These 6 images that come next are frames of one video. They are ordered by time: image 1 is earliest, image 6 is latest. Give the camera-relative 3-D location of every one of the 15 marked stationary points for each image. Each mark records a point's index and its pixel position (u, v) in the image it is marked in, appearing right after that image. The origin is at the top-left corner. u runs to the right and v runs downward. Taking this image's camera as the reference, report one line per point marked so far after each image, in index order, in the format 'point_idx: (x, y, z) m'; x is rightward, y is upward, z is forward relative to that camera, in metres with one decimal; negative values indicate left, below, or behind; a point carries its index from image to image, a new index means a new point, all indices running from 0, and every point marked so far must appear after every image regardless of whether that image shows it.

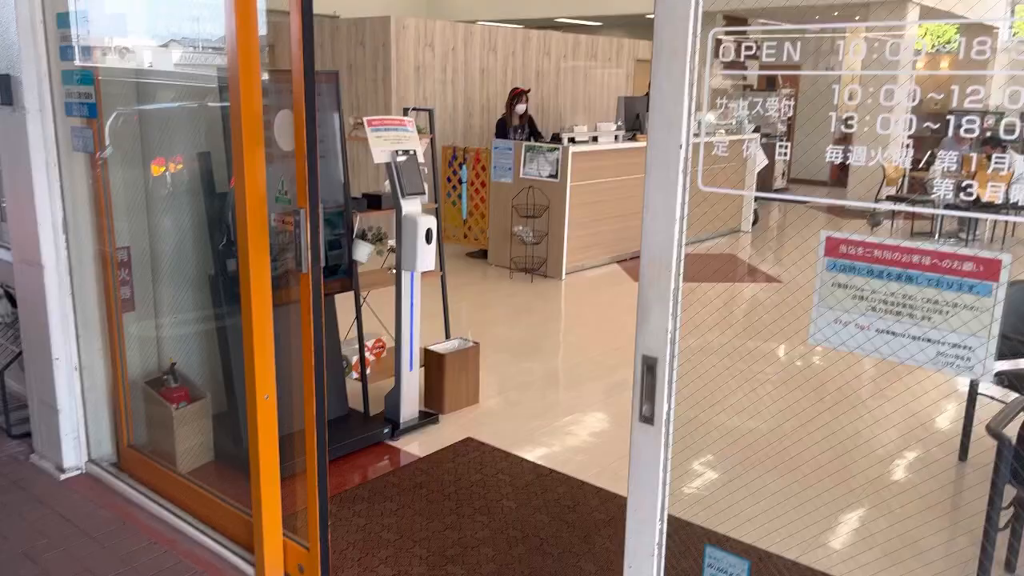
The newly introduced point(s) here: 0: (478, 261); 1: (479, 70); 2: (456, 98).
0: (-0.3, +0.2, +6.4) m
1: (-0.3, +2.0, +7.4) m
2: (-0.5, +1.7, +7.3) m
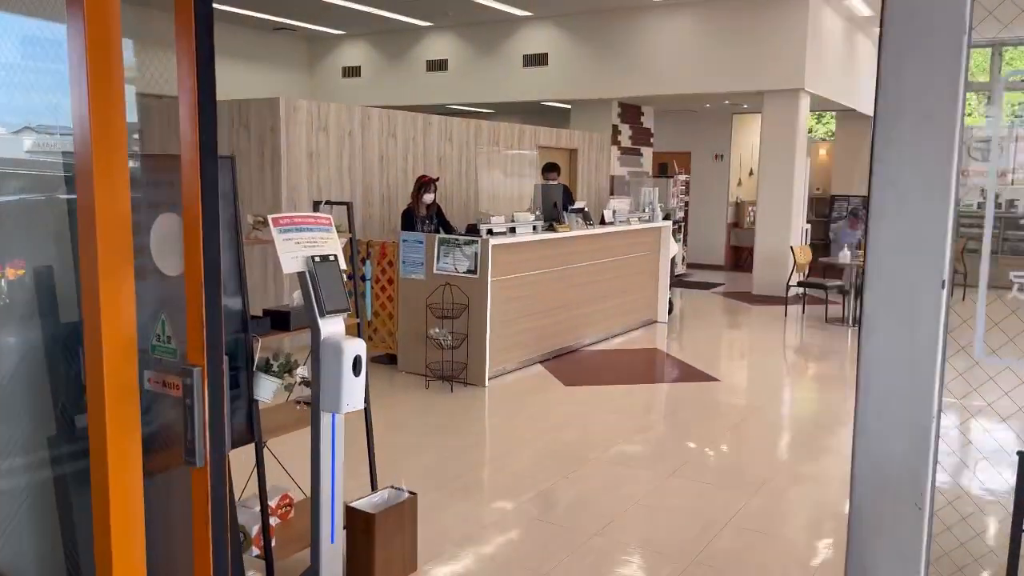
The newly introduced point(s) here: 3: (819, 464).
0: (-0.9, -0.6, +5.6) m
1: (-1.1, +1.1, +6.8) m
2: (-1.3, +0.8, +6.6) m
3: (+1.8, -1.0, +4.6) m
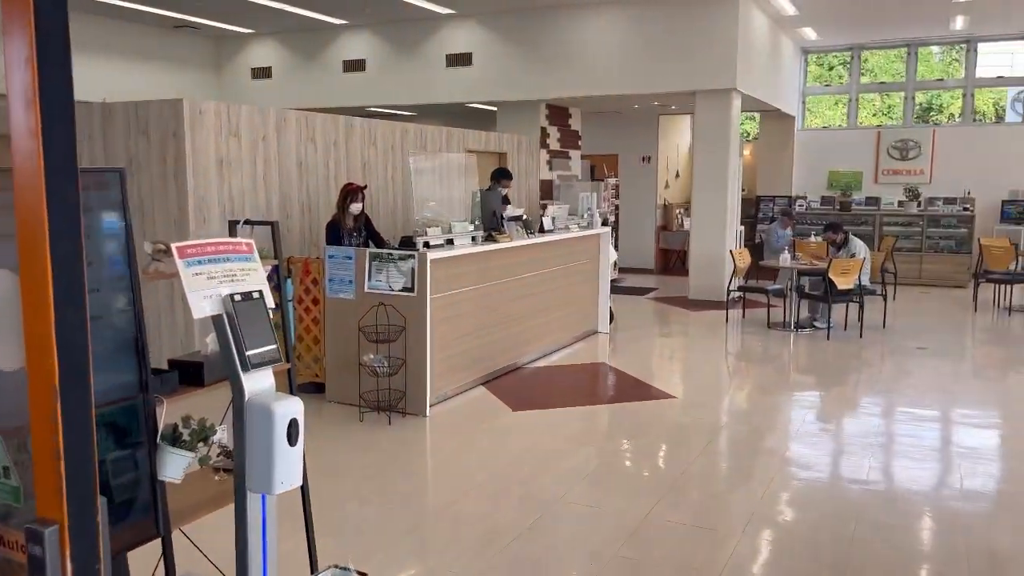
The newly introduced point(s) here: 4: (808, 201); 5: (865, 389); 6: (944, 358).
0: (-1.3, -0.7, +5.1) m
1: (-1.7, +1.0, +6.3) m
2: (-1.8, +0.7, +6.1) m
3: (+1.5, -1.0, +4.3) m
4: (+4.4, +1.3, +12.1) m
5: (+2.8, -0.8, +6.4) m
6: (+3.9, -0.6, +7.3) m
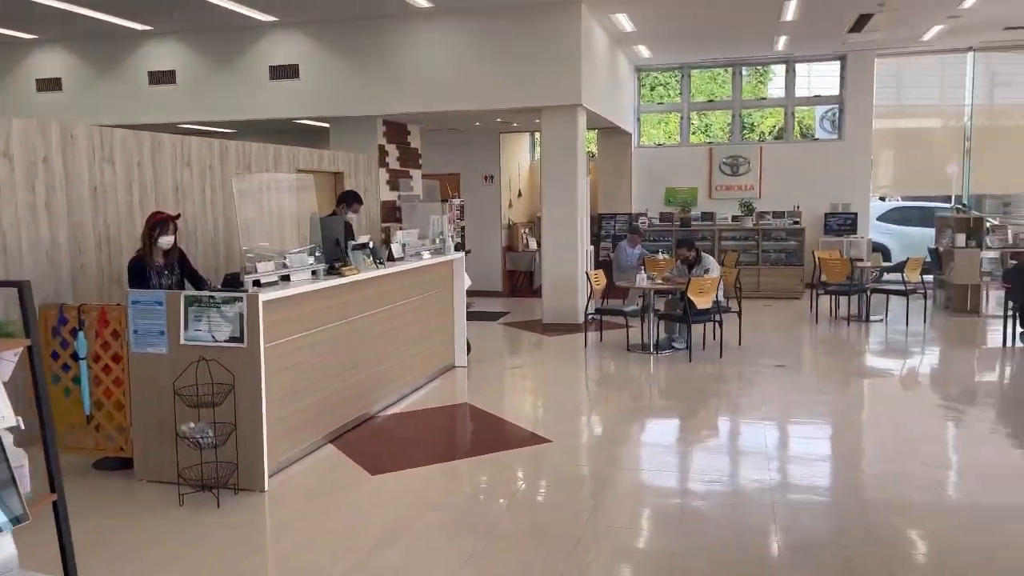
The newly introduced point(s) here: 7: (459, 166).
0: (-2.0, -1.0, +4.1) m
1: (-2.7, +0.6, +5.2) m
2: (-2.8, +0.4, +5.0) m
3: (+0.9, -1.2, +3.9) m
4: (+2.0, +1.1, +12.1) m
5: (+1.7, -0.9, +6.2) m
6: (+2.6, -0.7, +7.3) m
7: (-0.8, +1.8, +11.7) m
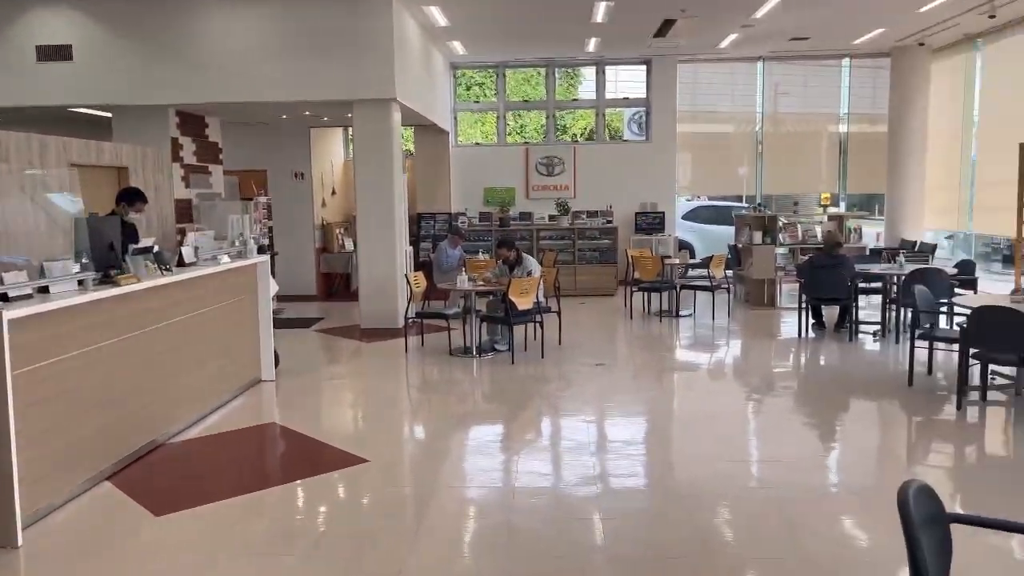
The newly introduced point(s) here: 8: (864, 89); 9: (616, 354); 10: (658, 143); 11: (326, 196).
0: (-2.8, -1.0, +3.3) m
1: (-3.8, +0.6, +4.2) m
2: (-3.8, +0.3, +3.9) m
3: (0.0, -1.2, +3.7) m
4: (-0.7, +1.1, +12.0) m
5: (+0.3, -0.9, +6.1) m
6: (+0.9, -0.7, +7.4) m
7: (-3.3, +1.7, +10.9) m
8: (+5.6, +3.2, +12.9) m
9: (+1.0, -0.7, +8.0) m
10: (+2.3, +2.3, +12.7) m
11: (-2.7, +1.3, +11.5) m
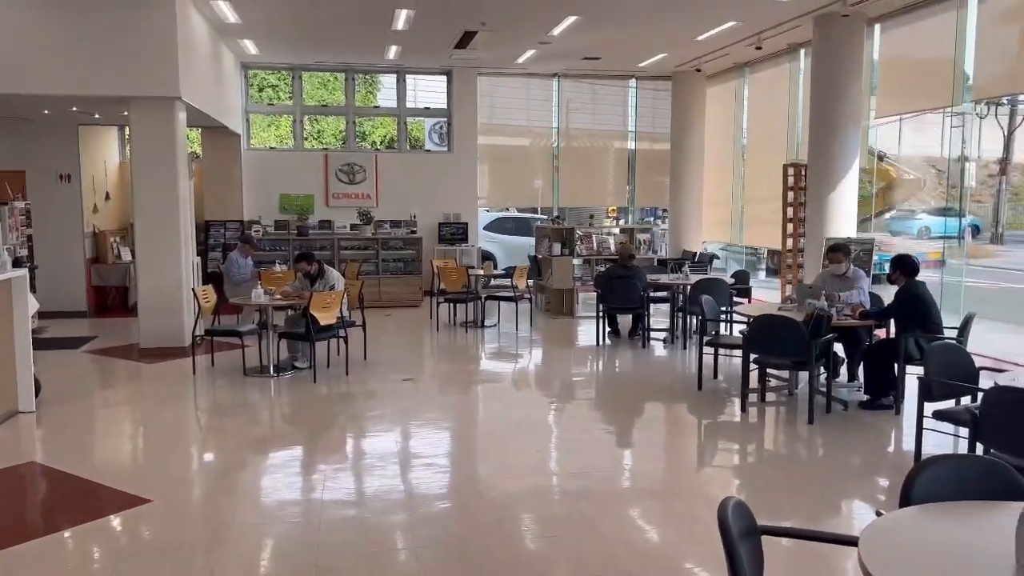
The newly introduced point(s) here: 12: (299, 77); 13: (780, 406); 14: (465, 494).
0: (-3.5, -1.1, +2.4) m
1: (-4.7, +0.4, +3.0) m
2: (-4.6, +0.2, +2.8) m
3: (-0.8, -1.3, +3.5) m
4: (-3.5, +0.9, +11.4) m
5: (-1.1, -1.0, +5.9) m
6: (-0.8, -0.8, +7.3) m
7: (-5.8, +1.5, +9.7) m
8: (+2.3, +3.0, +13.8) m
9: (-0.9, -0.8, +7.8) m
10: (-0.8, +2.1, +12.8) m
11: (-5.4, +1.1, +10.4) m
12: (-3.3, +3.2, +12.4) m
13: (+2.1, -0.9, +6.3) m
14: (-0.3, -1.2, +4.5) m
